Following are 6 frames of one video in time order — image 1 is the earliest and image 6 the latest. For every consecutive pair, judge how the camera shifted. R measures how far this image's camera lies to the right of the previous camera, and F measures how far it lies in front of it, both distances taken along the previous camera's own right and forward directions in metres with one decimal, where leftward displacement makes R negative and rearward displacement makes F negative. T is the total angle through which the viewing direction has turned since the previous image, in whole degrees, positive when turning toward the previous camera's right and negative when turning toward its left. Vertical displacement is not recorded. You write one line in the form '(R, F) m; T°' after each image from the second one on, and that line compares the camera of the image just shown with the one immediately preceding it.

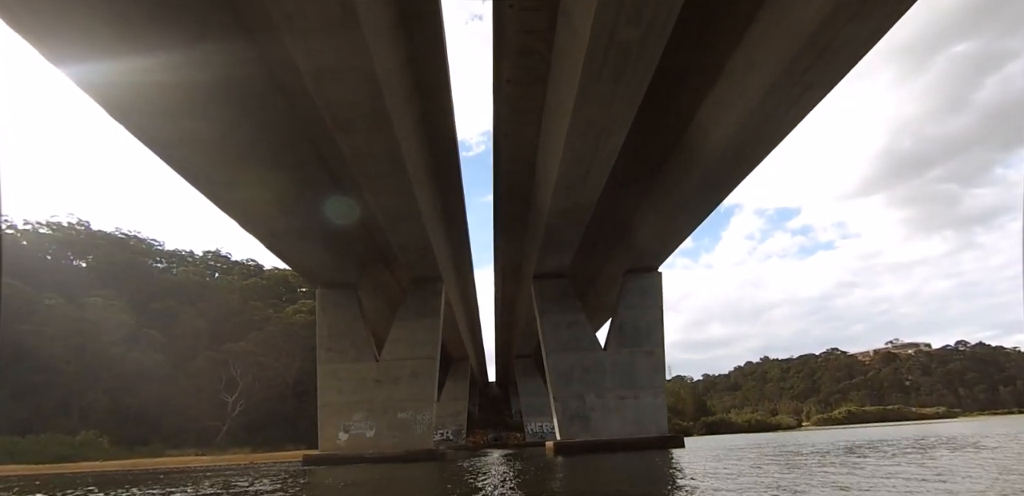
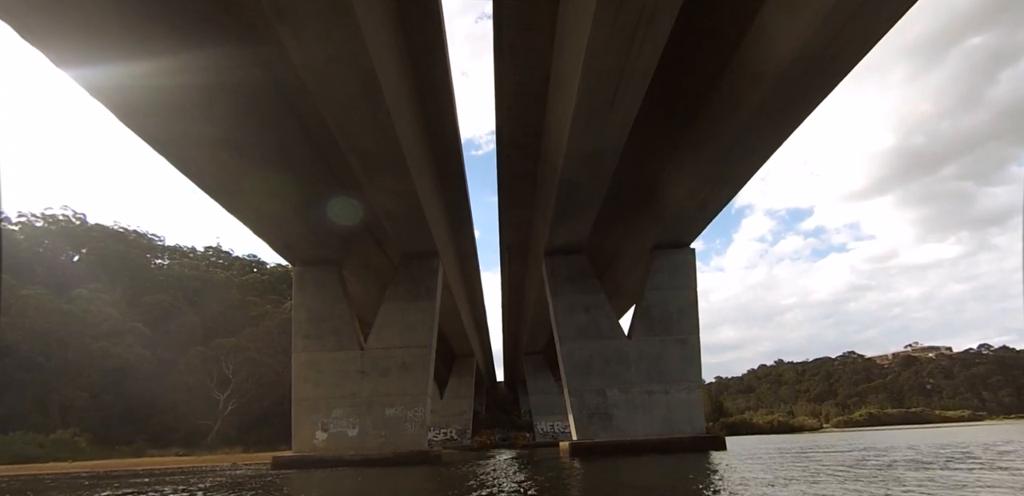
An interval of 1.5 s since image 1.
(0.0, +1.4) m; -1°
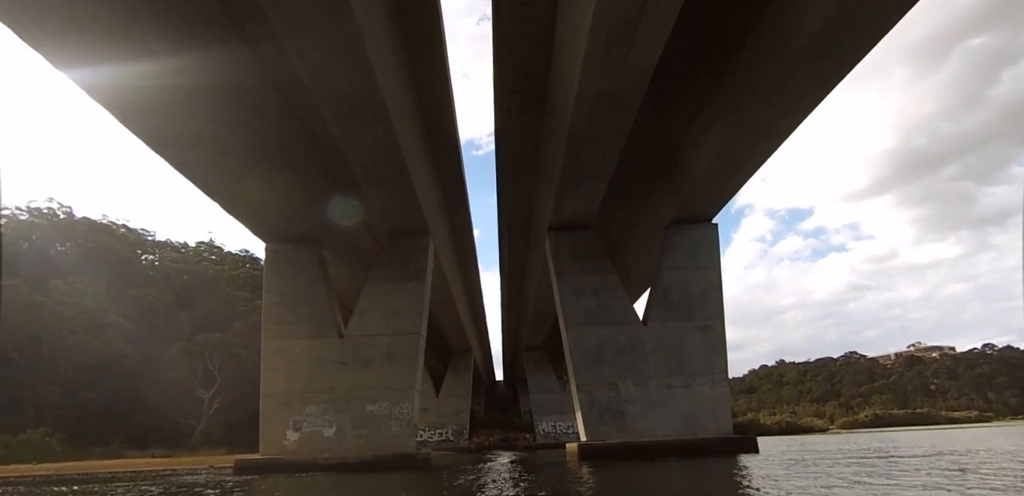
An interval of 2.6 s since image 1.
(0.0, +1.0) m; 0°
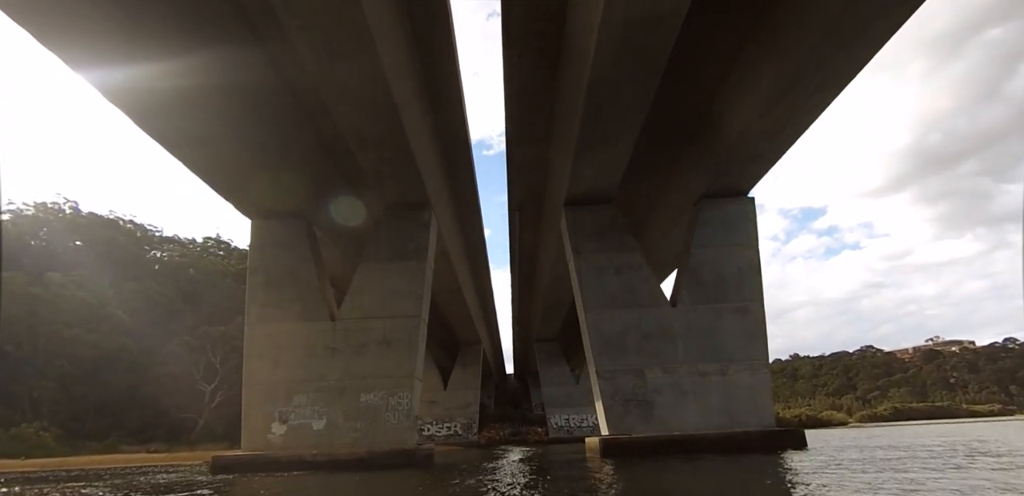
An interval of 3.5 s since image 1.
(0.0, +0.8) m; -1°
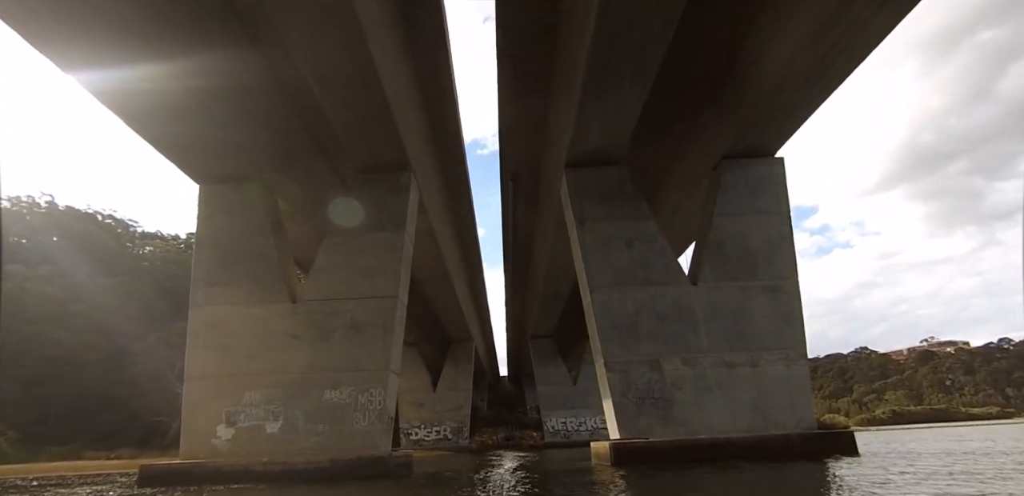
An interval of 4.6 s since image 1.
(0.0, +1.0) m; +1°
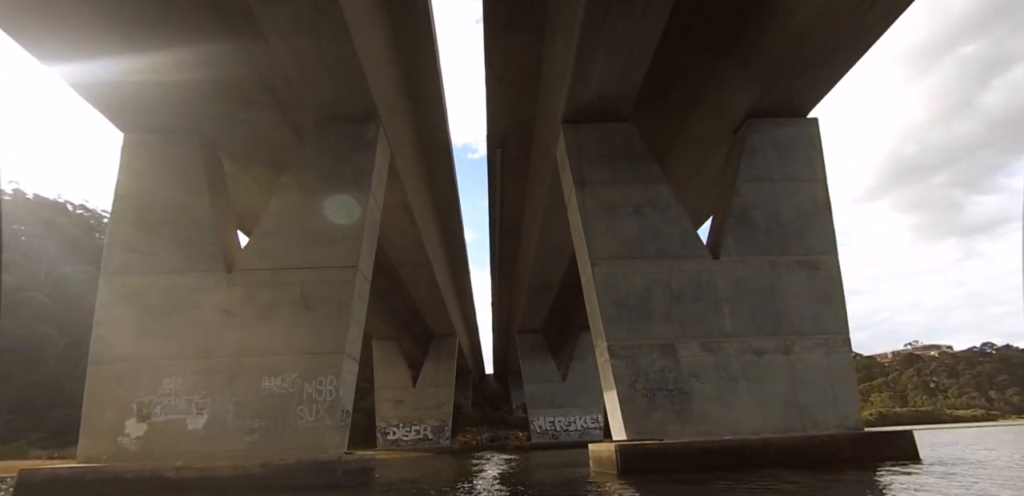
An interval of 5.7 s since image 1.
(0.0, +0.9) m; +1°
